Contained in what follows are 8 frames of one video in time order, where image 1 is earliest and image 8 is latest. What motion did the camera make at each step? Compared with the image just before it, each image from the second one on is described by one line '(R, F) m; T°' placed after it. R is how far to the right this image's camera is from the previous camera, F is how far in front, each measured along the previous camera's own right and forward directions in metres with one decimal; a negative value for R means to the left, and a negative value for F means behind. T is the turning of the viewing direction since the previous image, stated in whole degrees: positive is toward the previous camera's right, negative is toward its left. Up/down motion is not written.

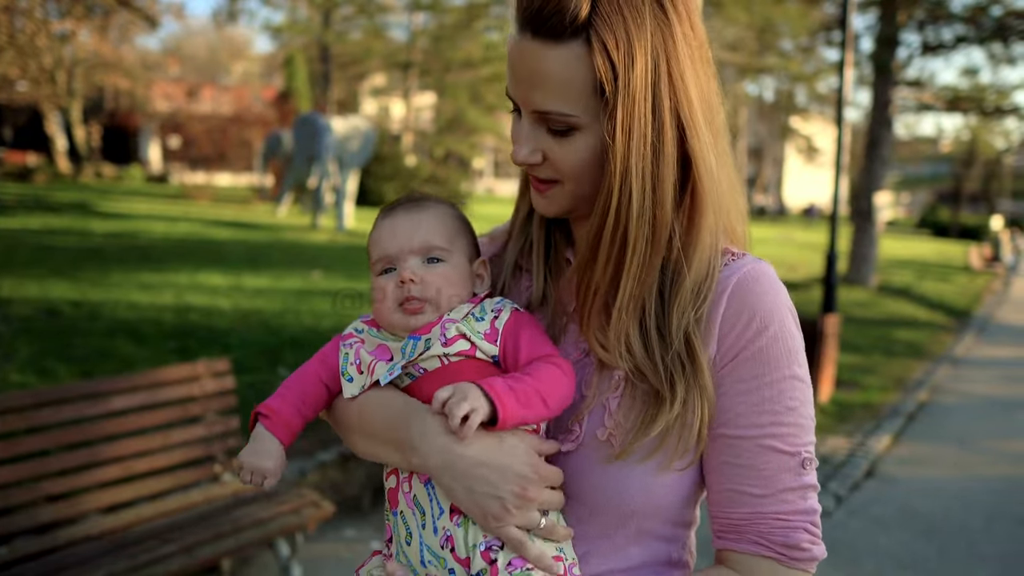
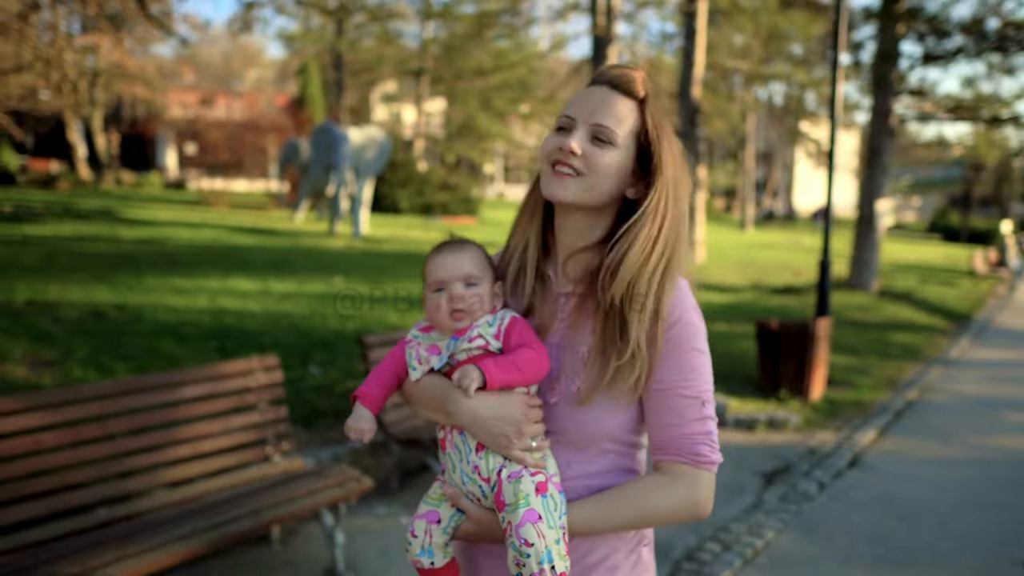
(0.0, -0.5) m; -1°
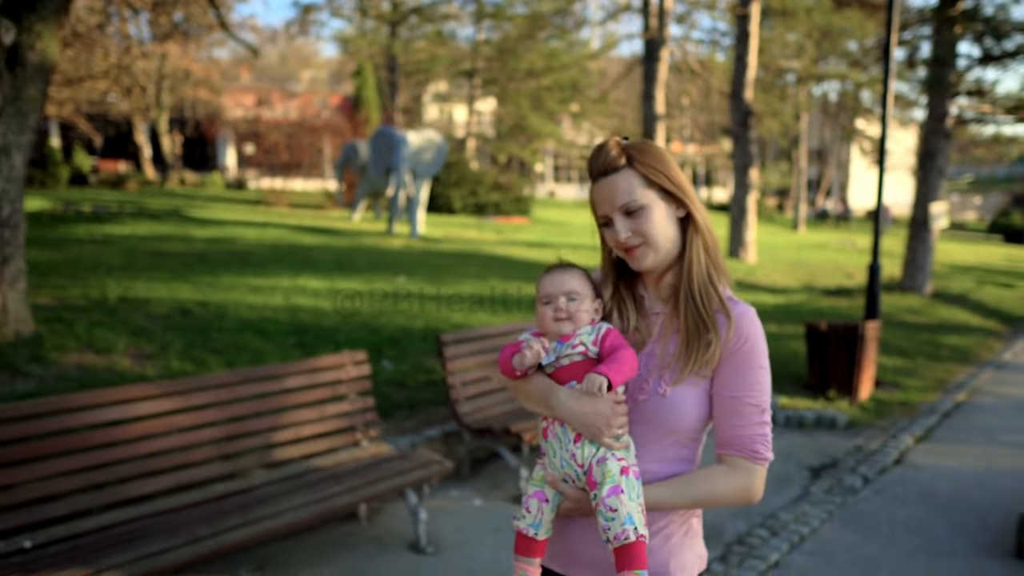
(-0.1, -0.4) m; -3°
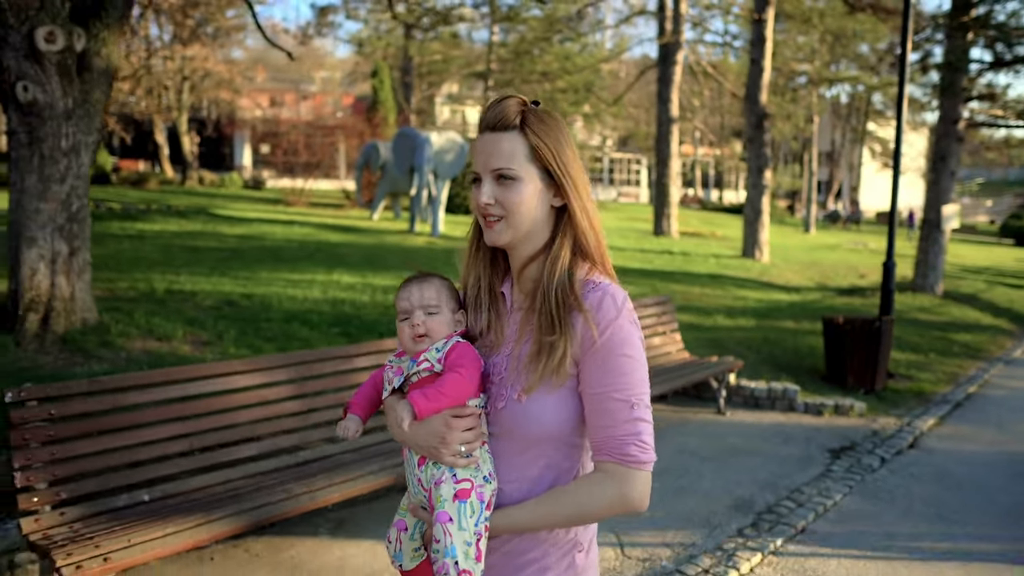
(-0.2, -0.4) m; -1°
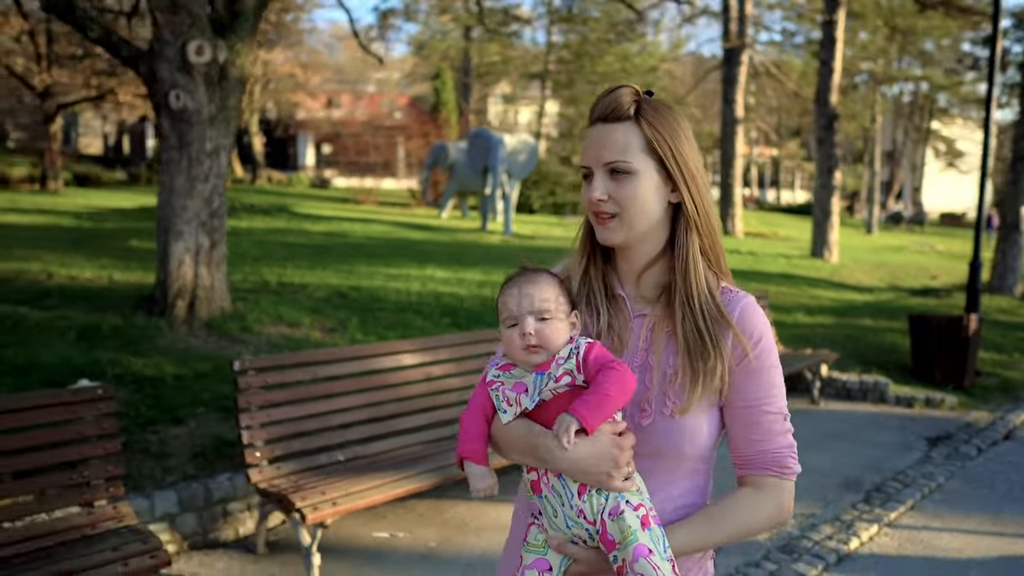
(-0.5, -0.5) m; -3°
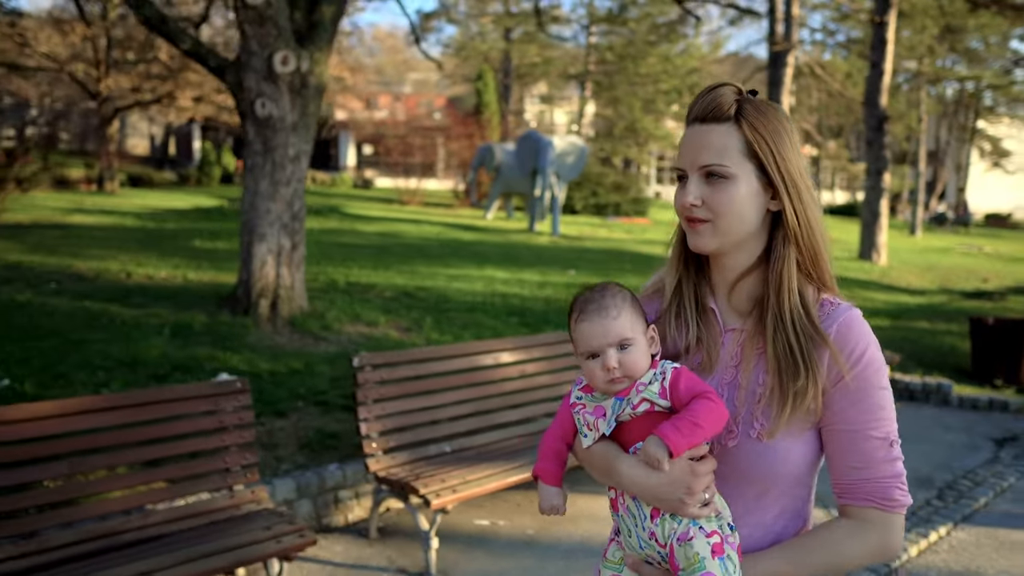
(-0.4, -0.3) m; -2°
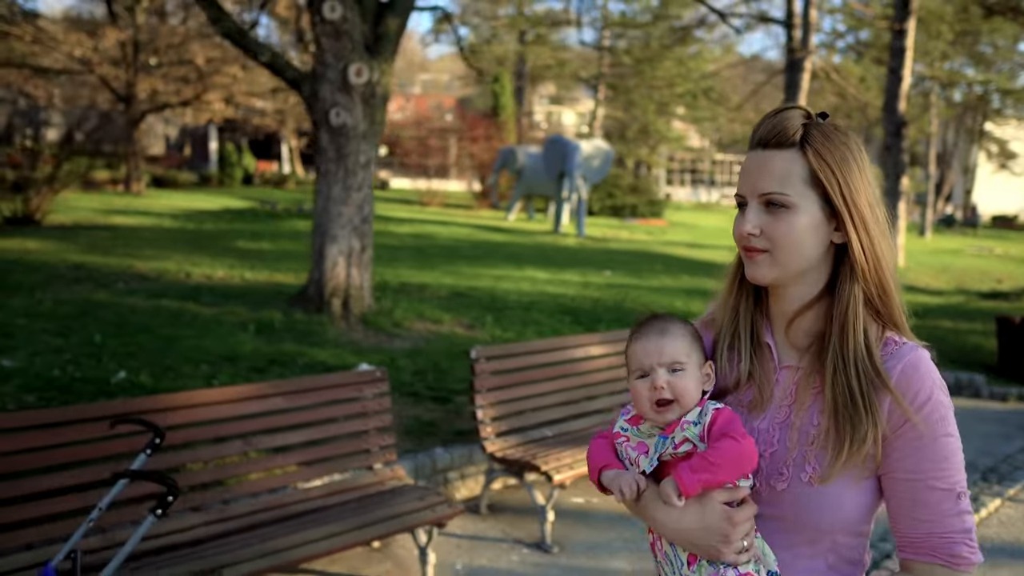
(-0.6, -0.5) m; 0°
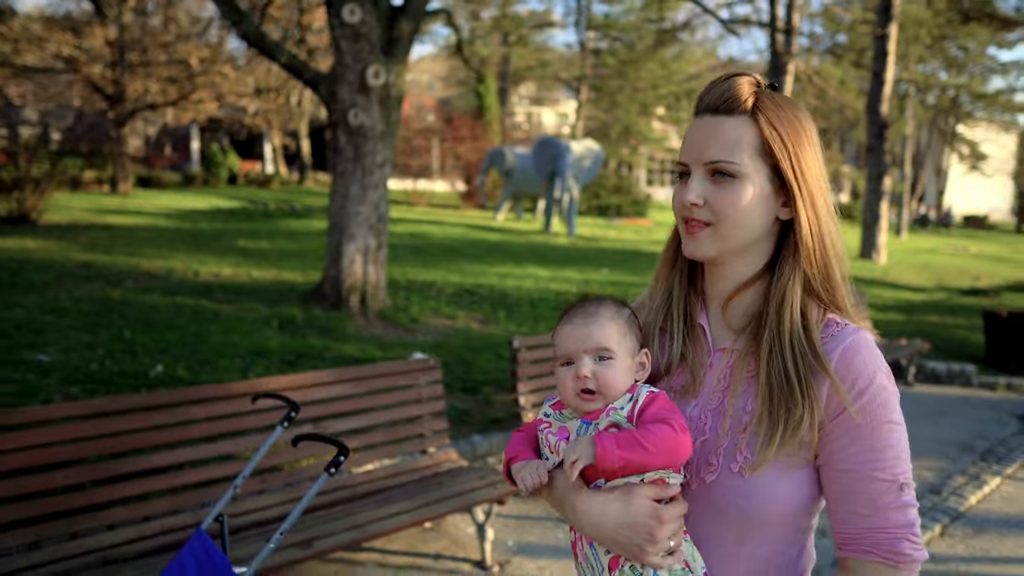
(-0.4, -0.2) m; +2°
